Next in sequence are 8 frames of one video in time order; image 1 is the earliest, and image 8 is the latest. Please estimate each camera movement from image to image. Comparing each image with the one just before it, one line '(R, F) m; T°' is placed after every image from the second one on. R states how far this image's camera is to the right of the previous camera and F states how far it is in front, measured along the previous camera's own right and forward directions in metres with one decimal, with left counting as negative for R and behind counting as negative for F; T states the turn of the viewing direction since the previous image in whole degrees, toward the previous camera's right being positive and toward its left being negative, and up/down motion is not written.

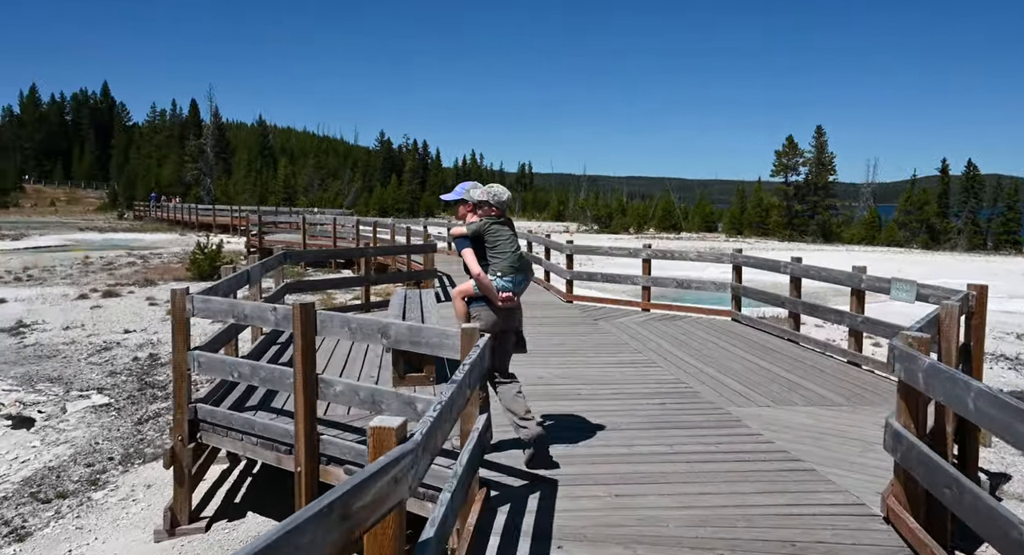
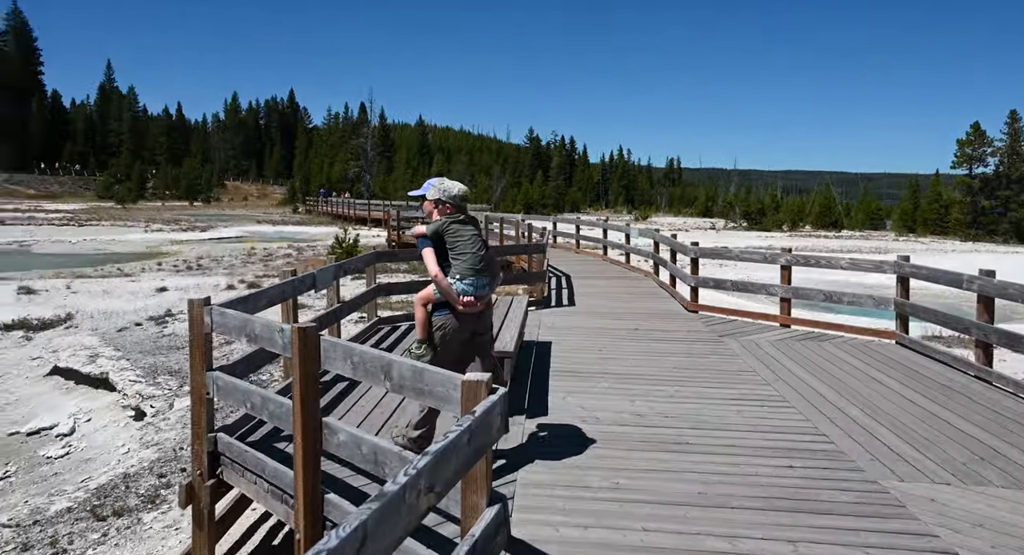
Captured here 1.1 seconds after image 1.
(+0.3, +0.9) m; -12°
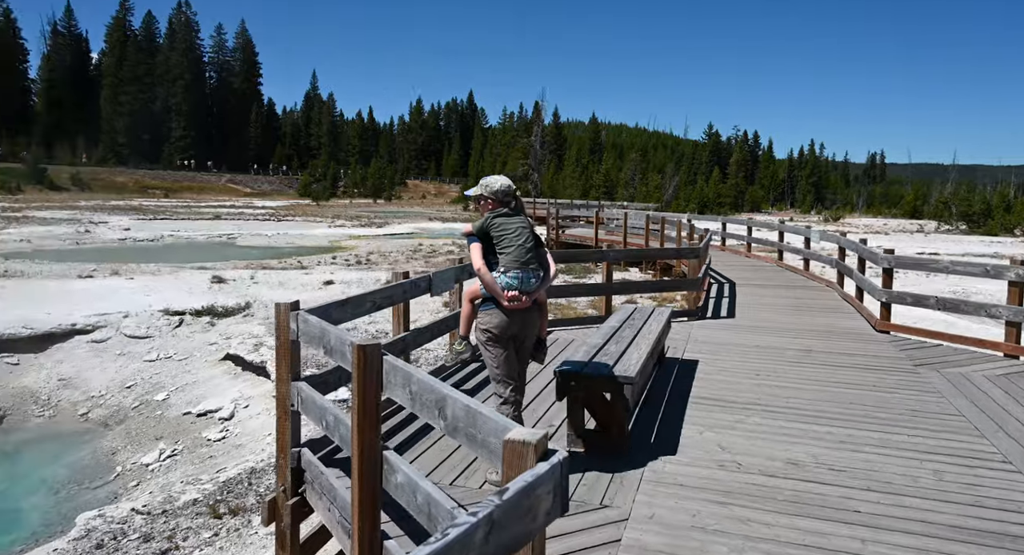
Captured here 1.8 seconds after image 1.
(+0.2, +0.6) m; -14°
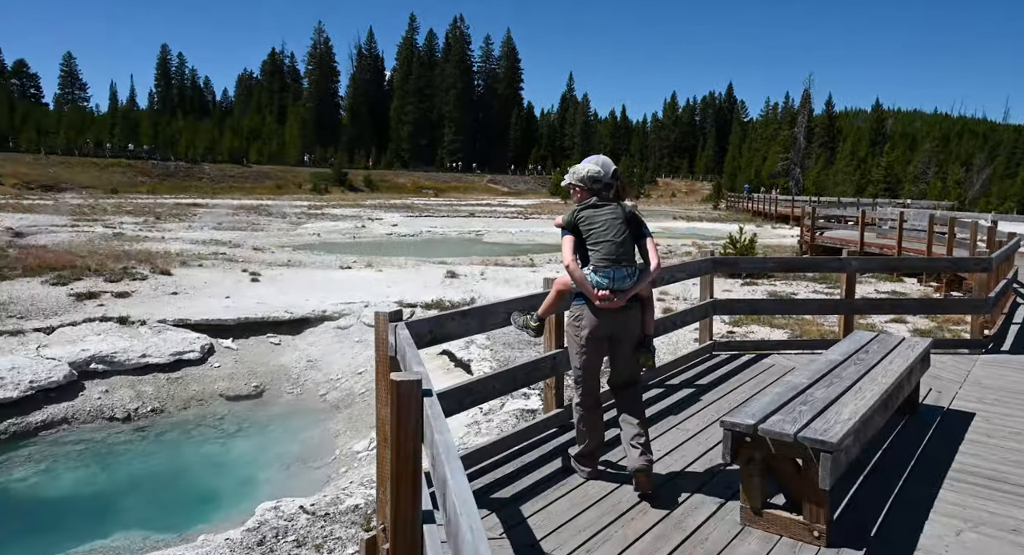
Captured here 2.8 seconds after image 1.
(+0.4, +0.8) m; -21°
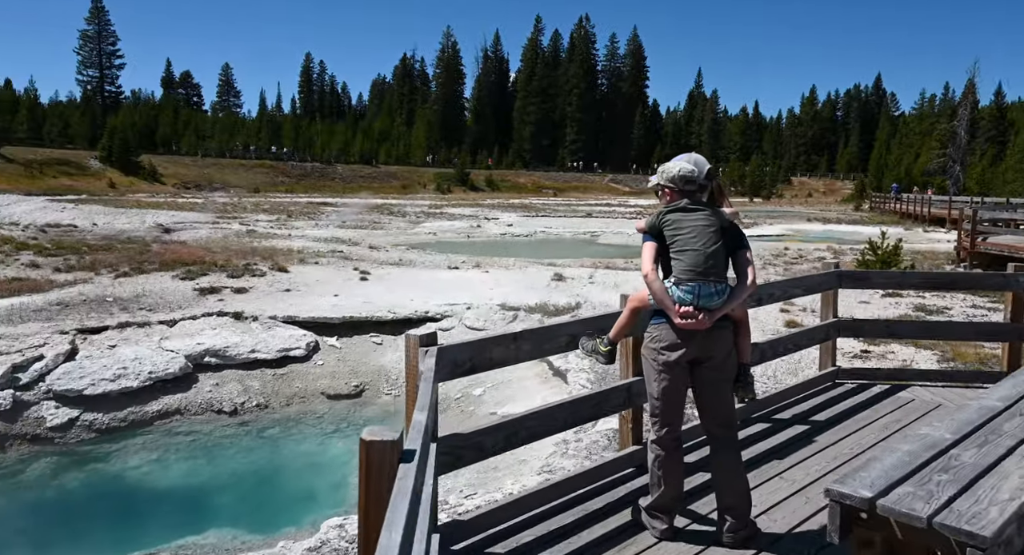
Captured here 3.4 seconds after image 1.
(+0.2, +0.5) m; -10°
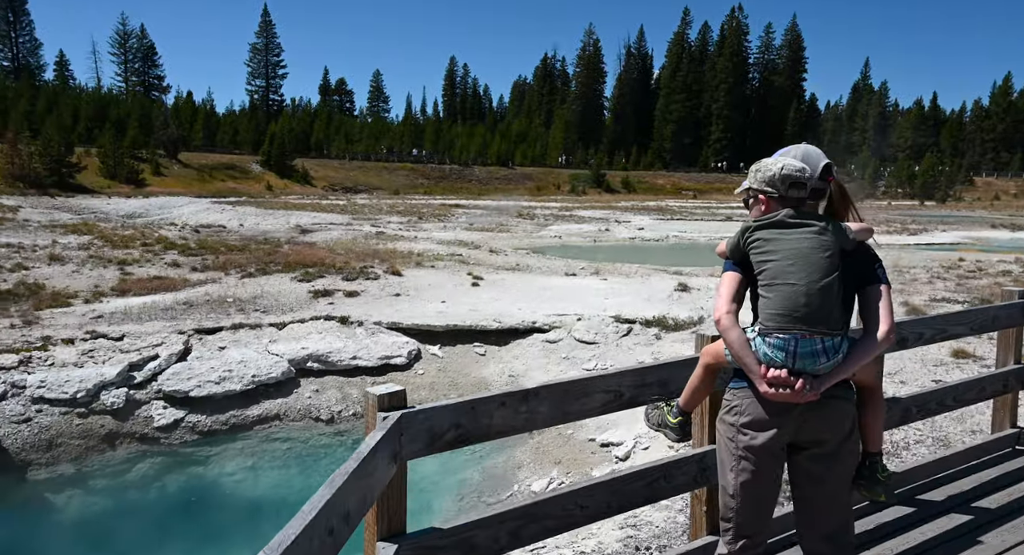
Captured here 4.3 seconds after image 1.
(+0.3, +0.8) m; -11°
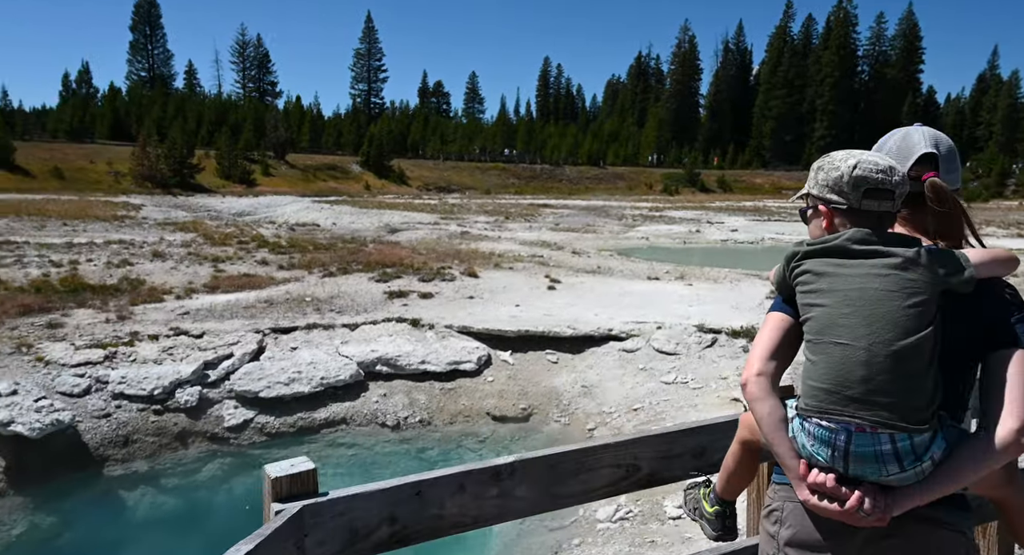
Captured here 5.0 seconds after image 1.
(+0.3, +0.5) m; -8°
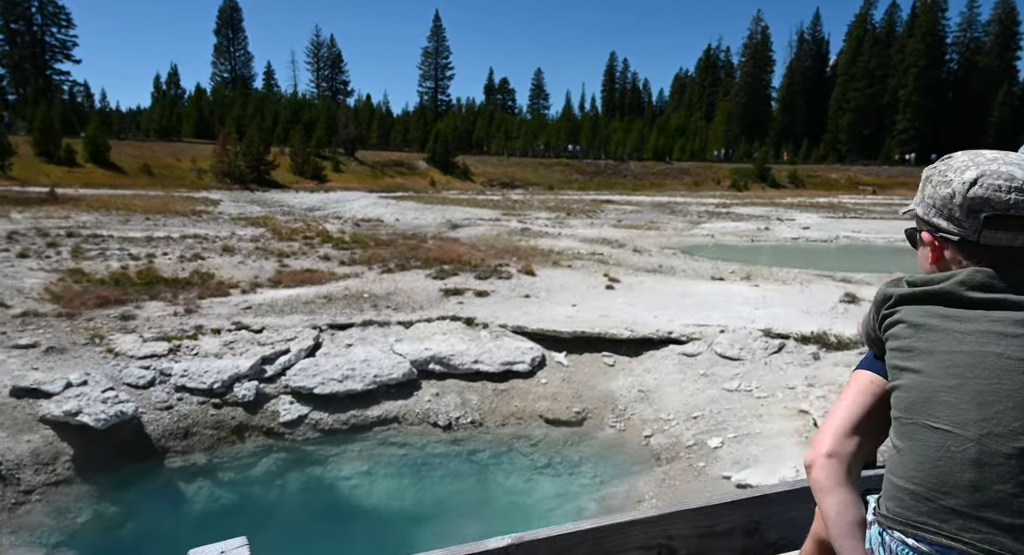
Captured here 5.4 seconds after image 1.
(+0.1, +0.2) m; -5°
